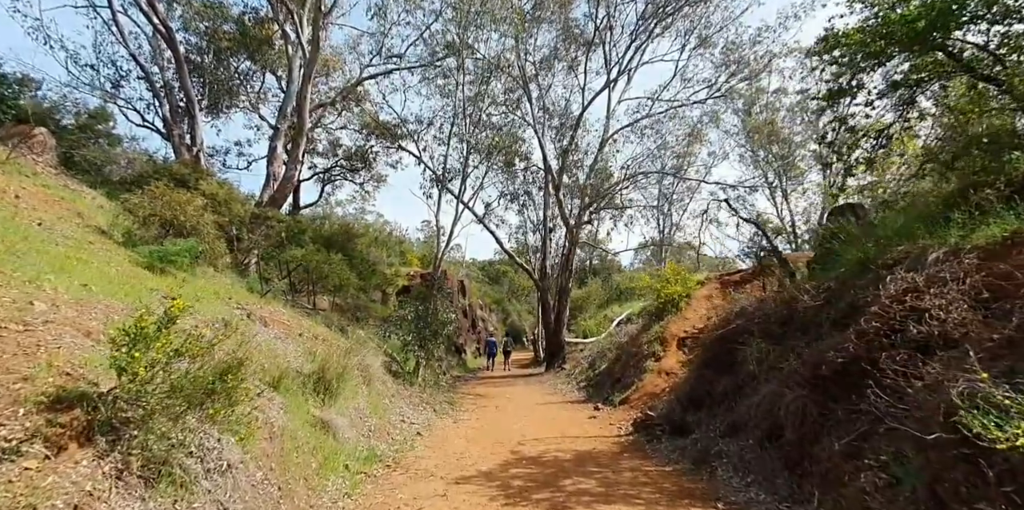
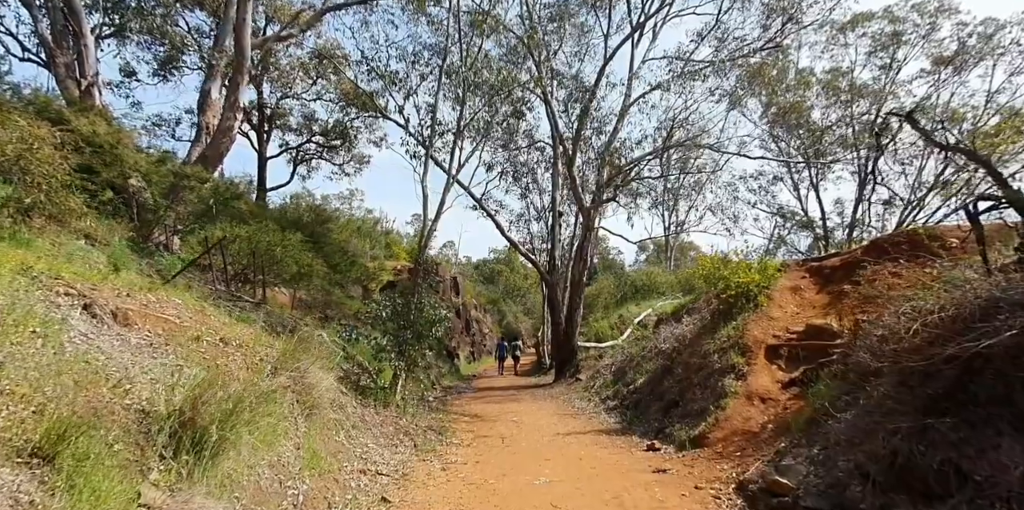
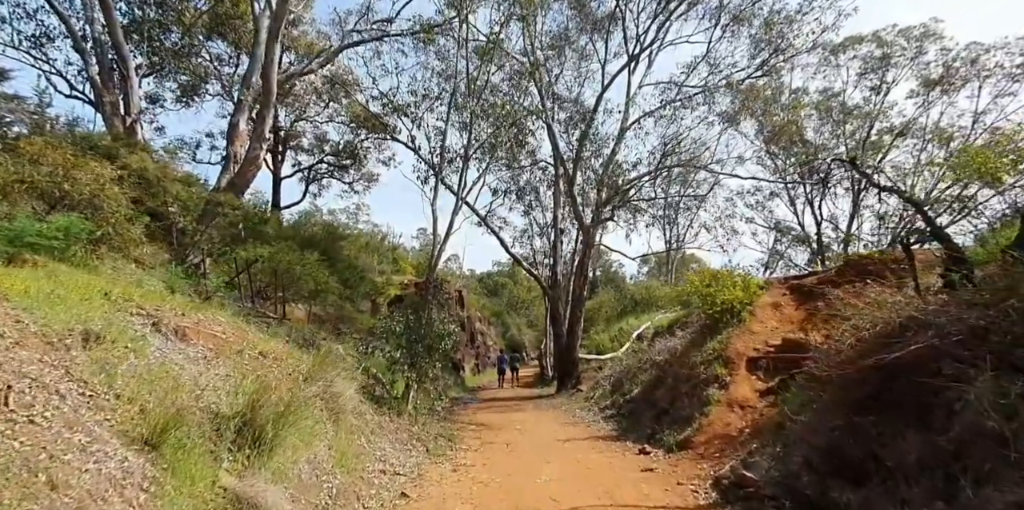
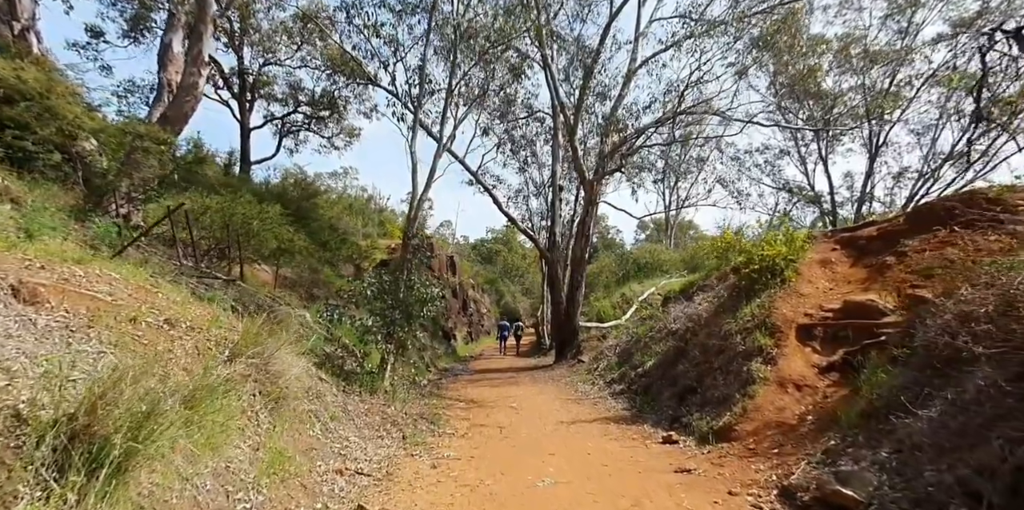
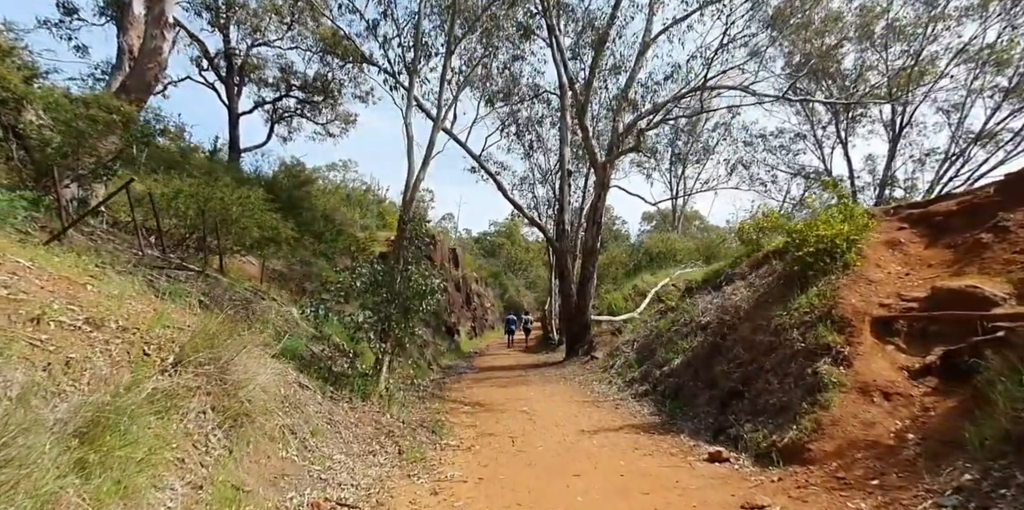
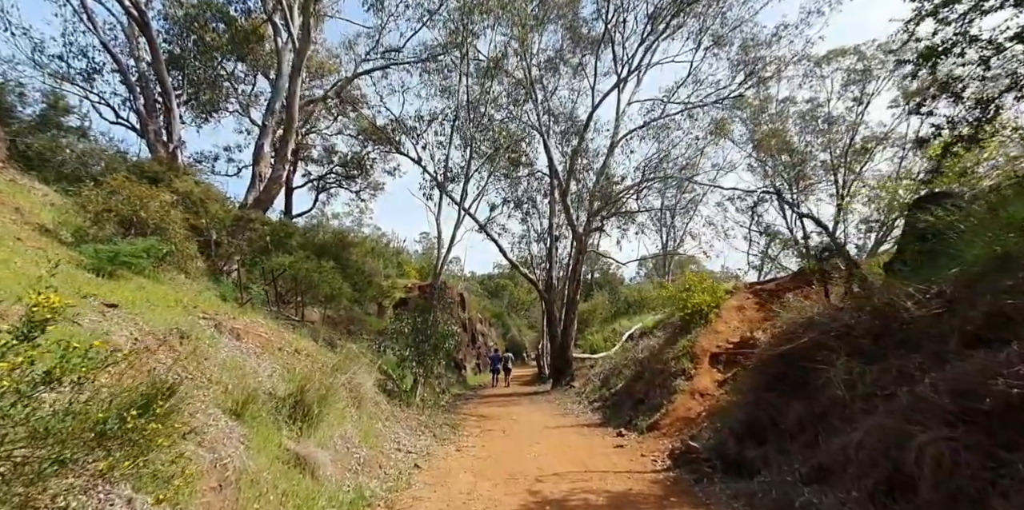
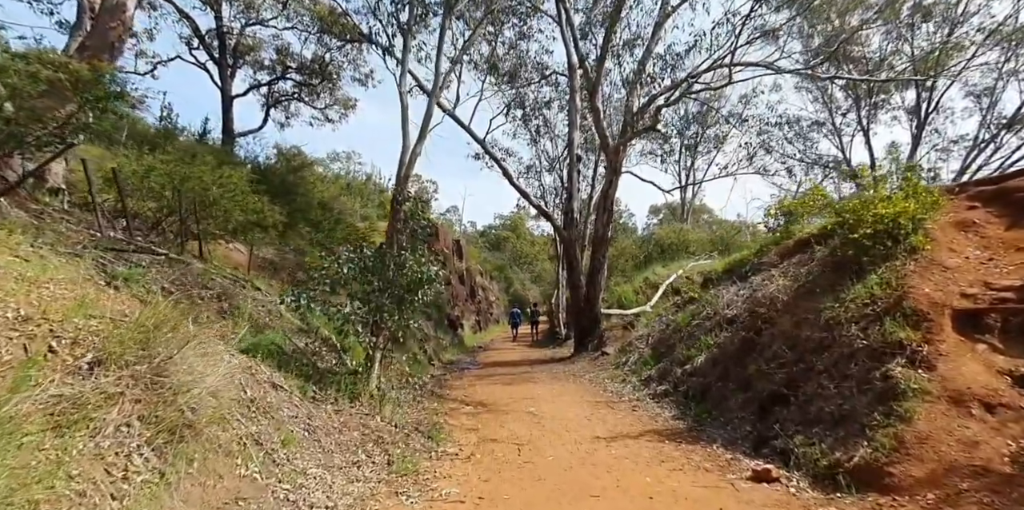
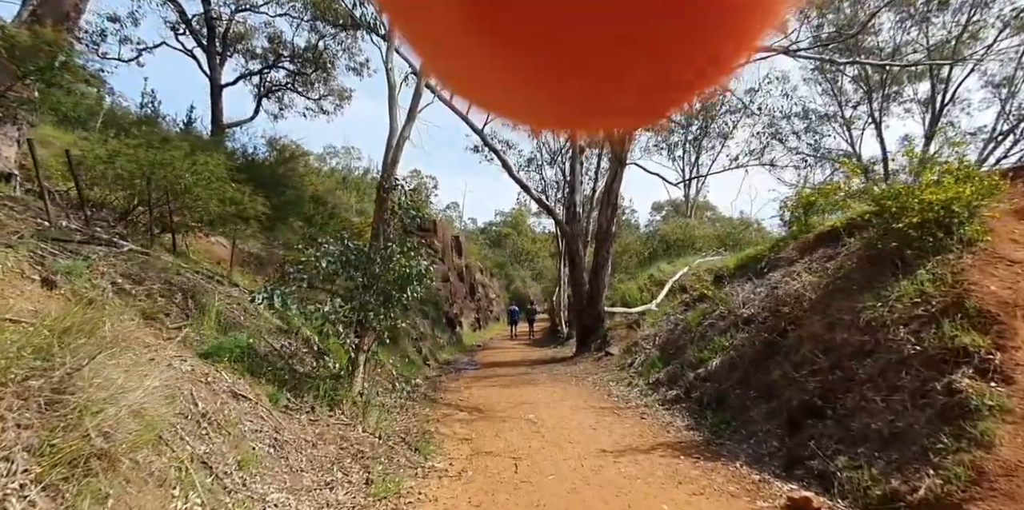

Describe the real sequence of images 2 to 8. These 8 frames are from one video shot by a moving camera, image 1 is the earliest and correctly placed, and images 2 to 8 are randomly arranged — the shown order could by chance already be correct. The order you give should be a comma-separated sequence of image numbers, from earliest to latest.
6, 3, 2, 4, 5, 7, 8
